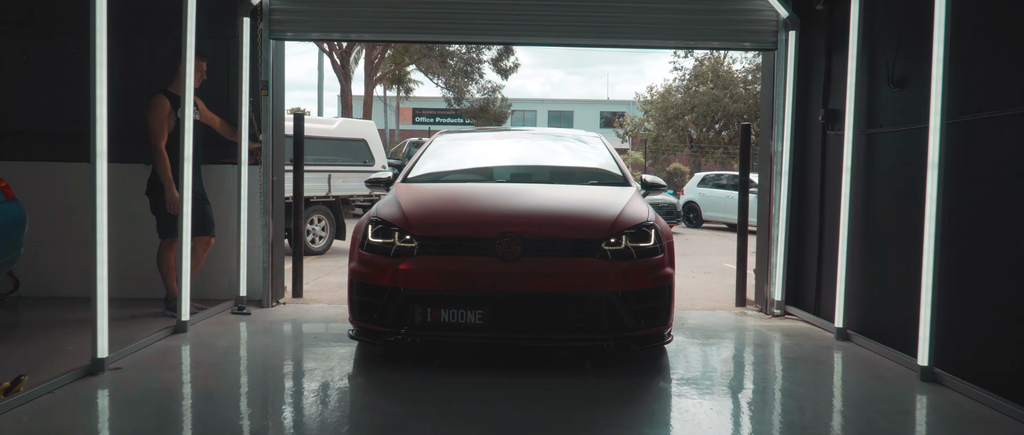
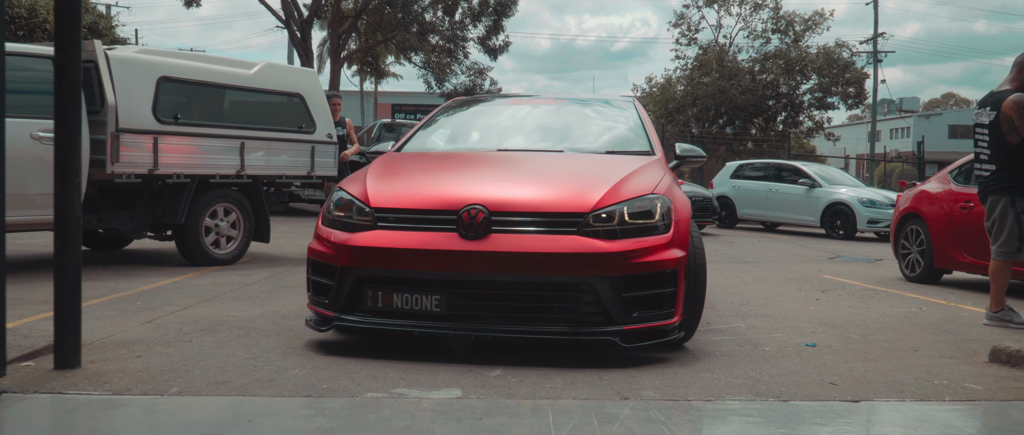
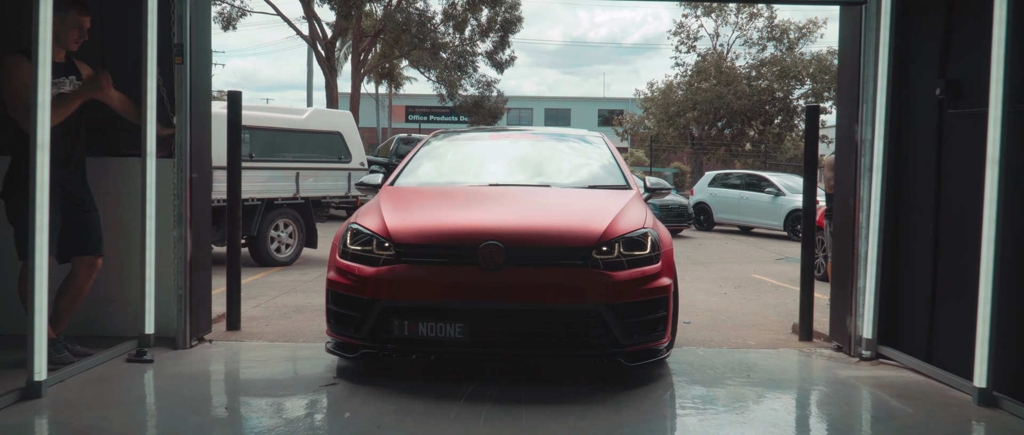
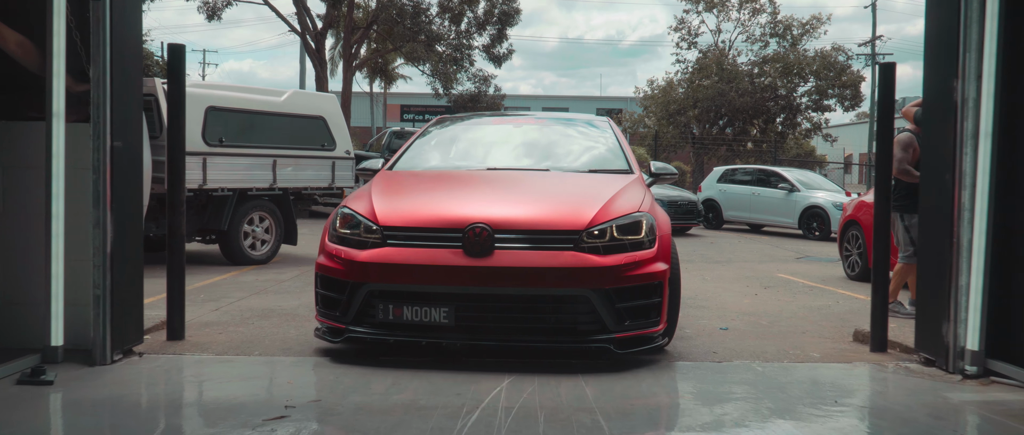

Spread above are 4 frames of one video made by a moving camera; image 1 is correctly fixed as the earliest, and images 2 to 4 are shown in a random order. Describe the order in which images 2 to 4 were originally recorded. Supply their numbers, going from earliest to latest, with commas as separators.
3, 4, 2
